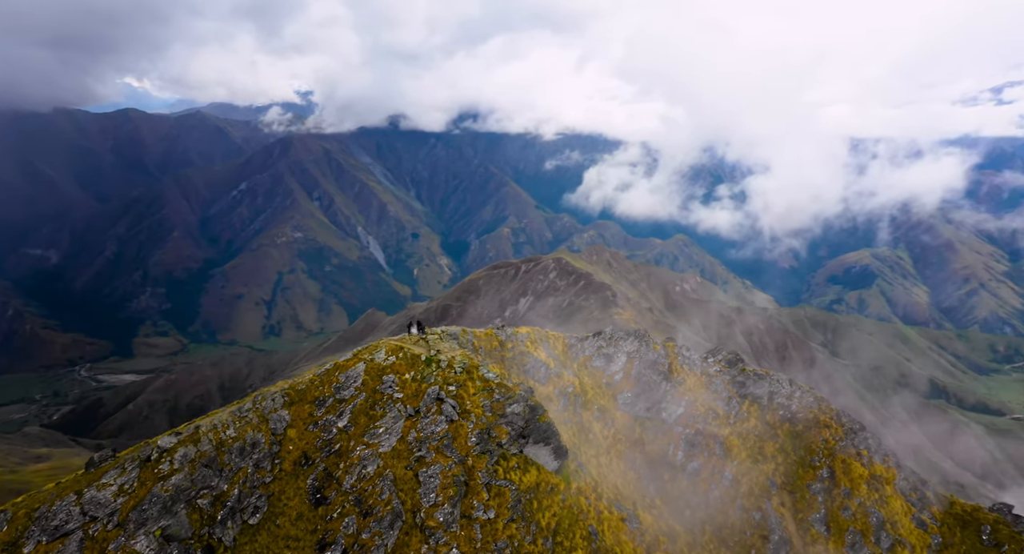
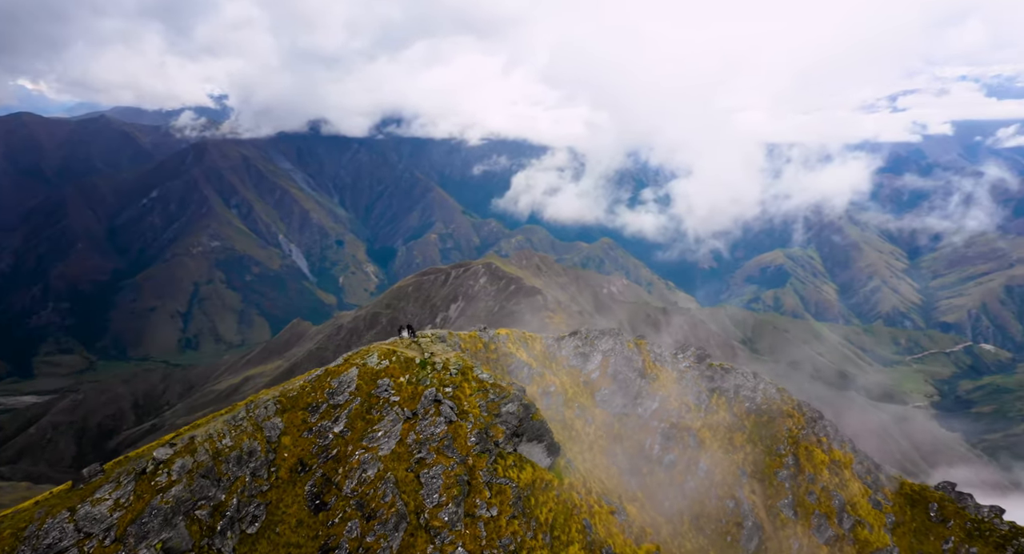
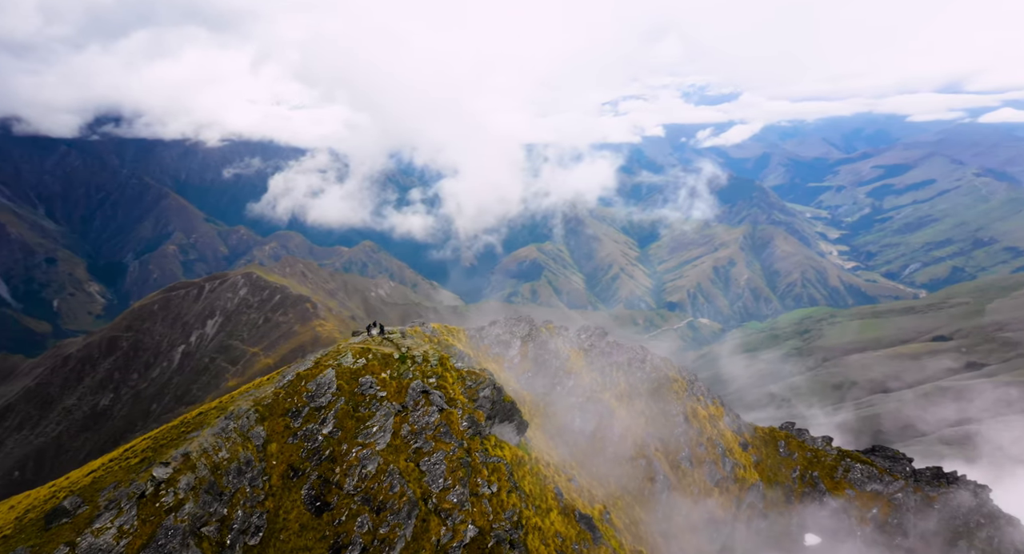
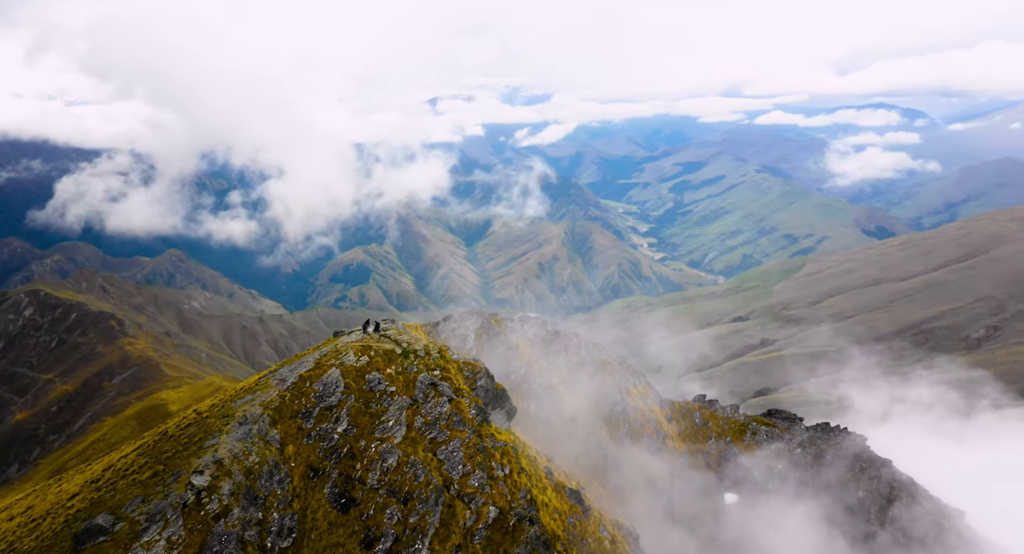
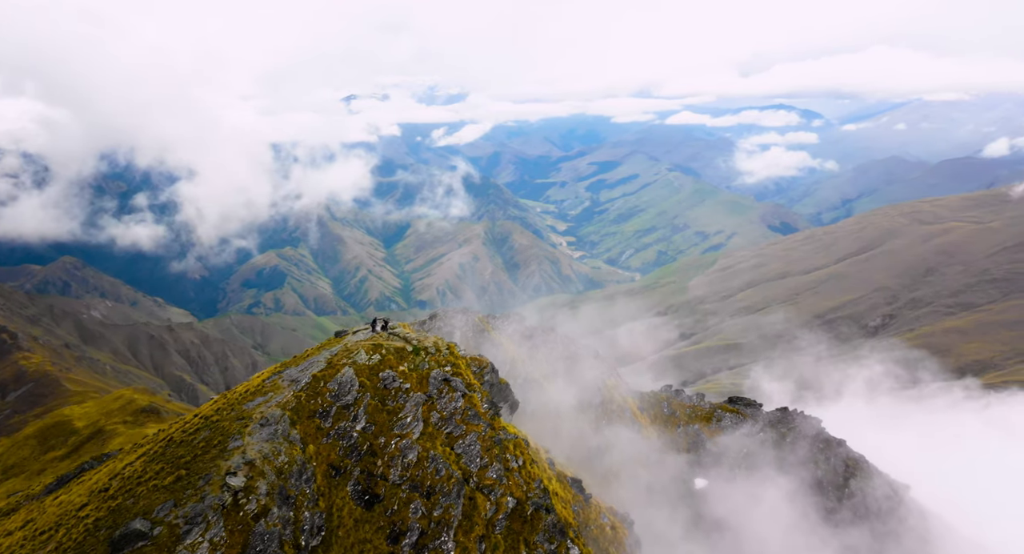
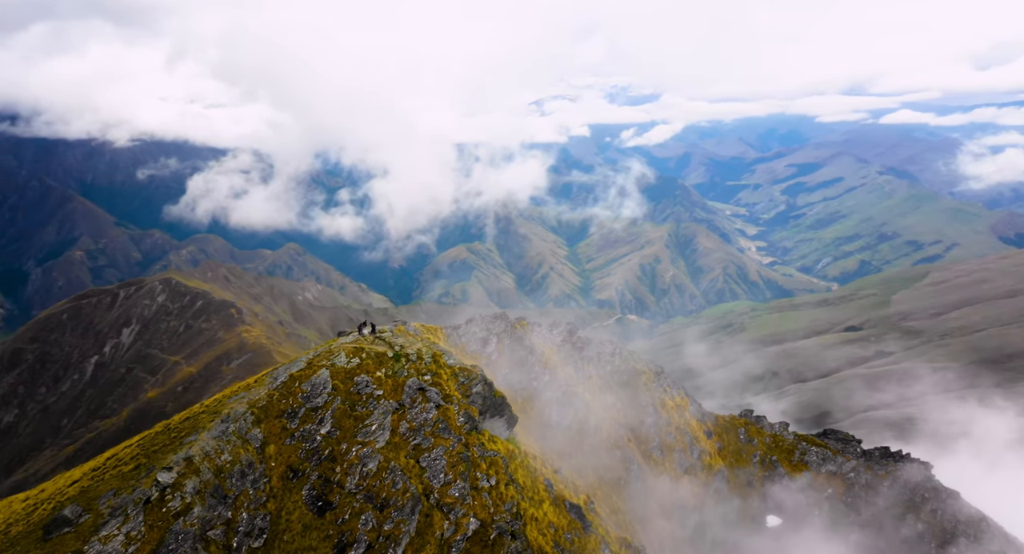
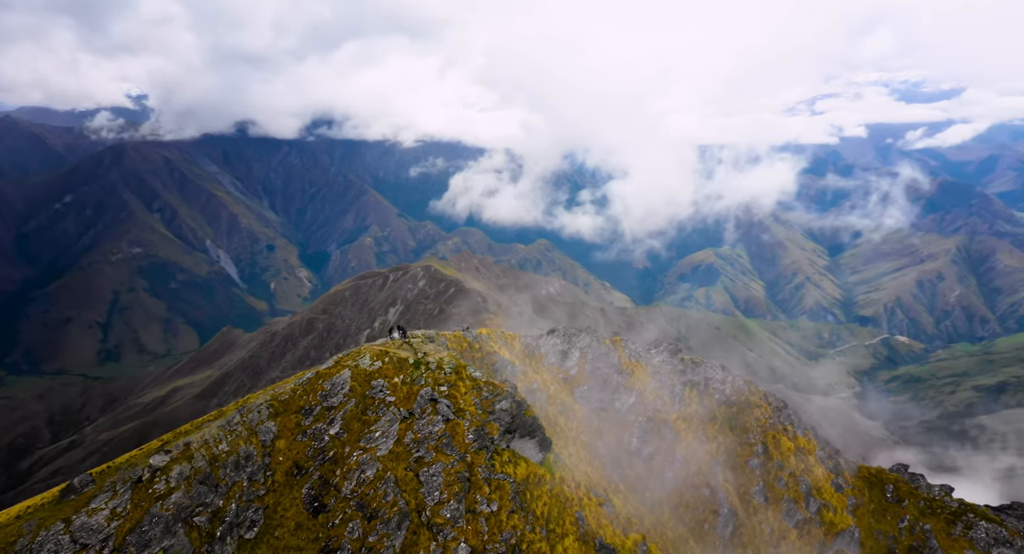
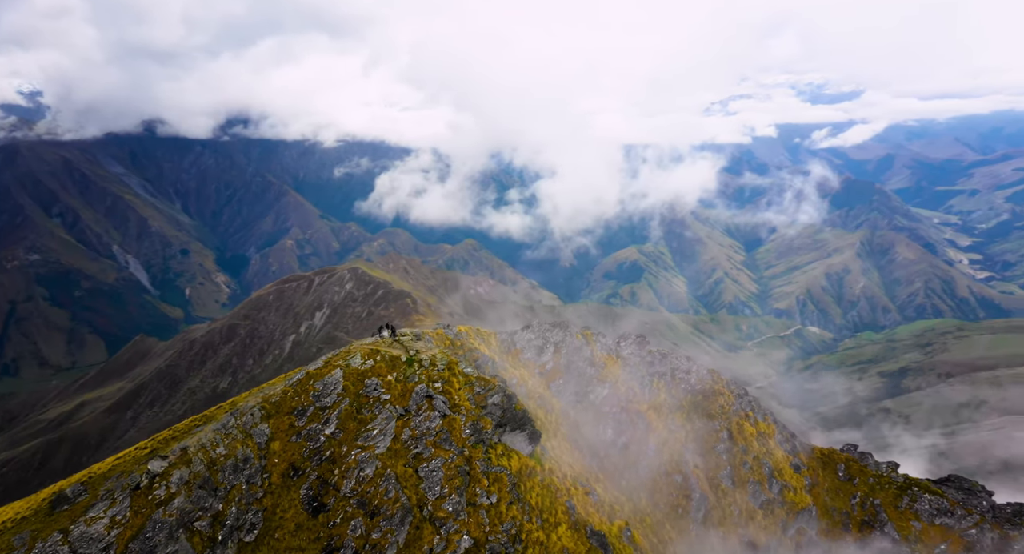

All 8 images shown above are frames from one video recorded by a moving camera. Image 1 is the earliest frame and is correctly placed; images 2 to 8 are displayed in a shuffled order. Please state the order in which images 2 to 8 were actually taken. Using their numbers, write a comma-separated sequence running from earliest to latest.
2, 7, 8, 3, 6, 4, 5
